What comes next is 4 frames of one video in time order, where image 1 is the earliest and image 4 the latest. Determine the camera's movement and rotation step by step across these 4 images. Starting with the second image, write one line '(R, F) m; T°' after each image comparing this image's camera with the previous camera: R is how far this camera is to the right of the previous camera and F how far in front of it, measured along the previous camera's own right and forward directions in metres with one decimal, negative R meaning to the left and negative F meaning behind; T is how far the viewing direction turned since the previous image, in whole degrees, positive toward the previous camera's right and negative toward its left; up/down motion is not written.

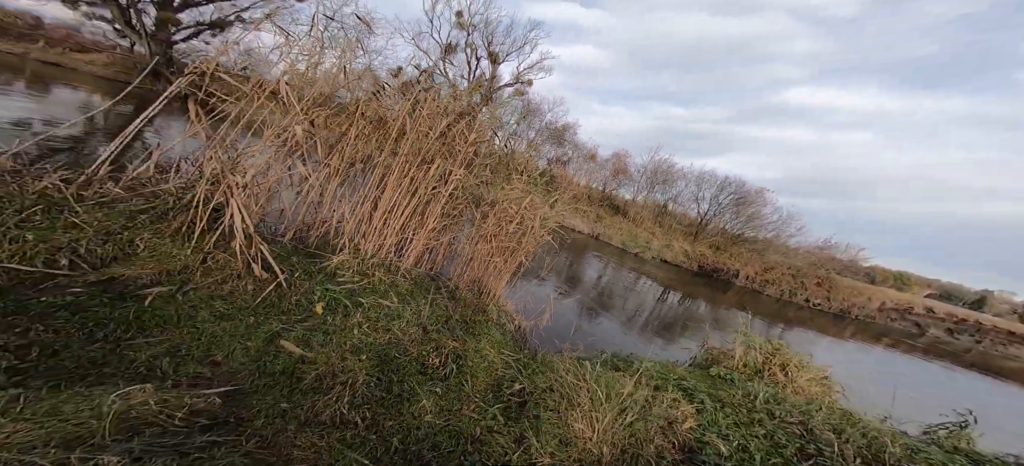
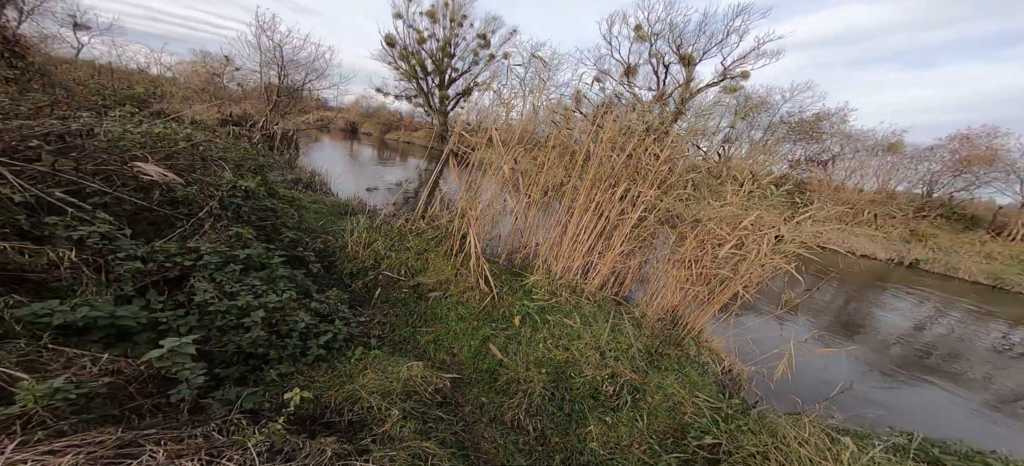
(+0.2, +0.1) m; -31°
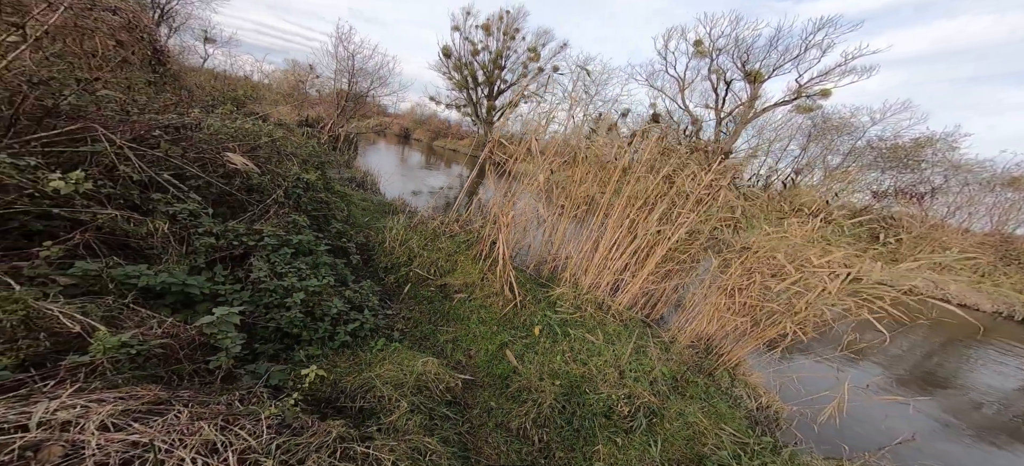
(+0.1, 0.0) m; -6°
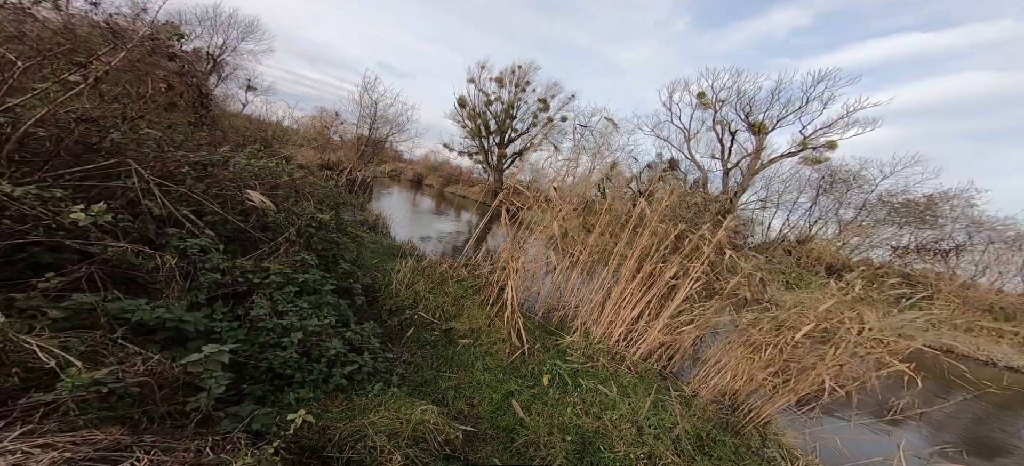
(0.0, +0.1) m; -1°
